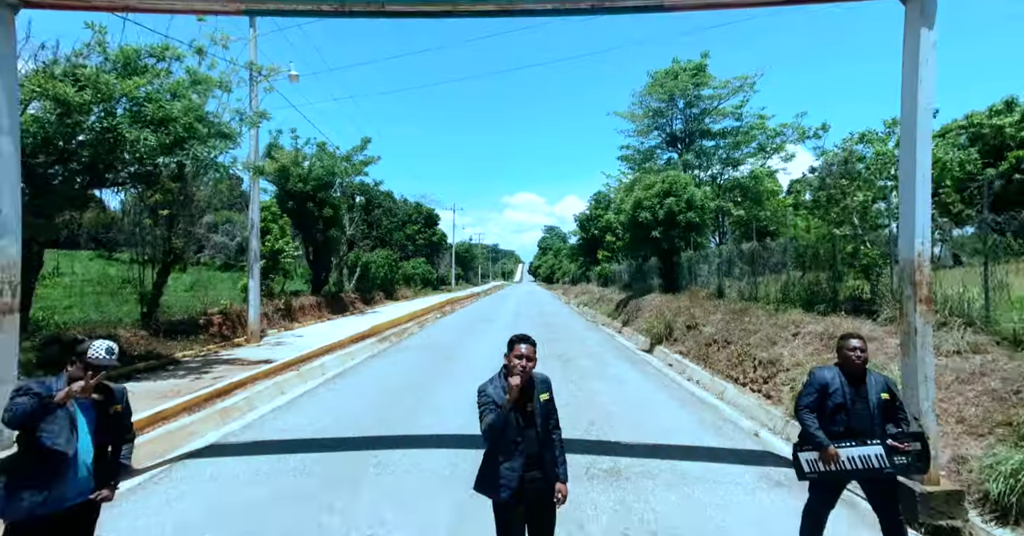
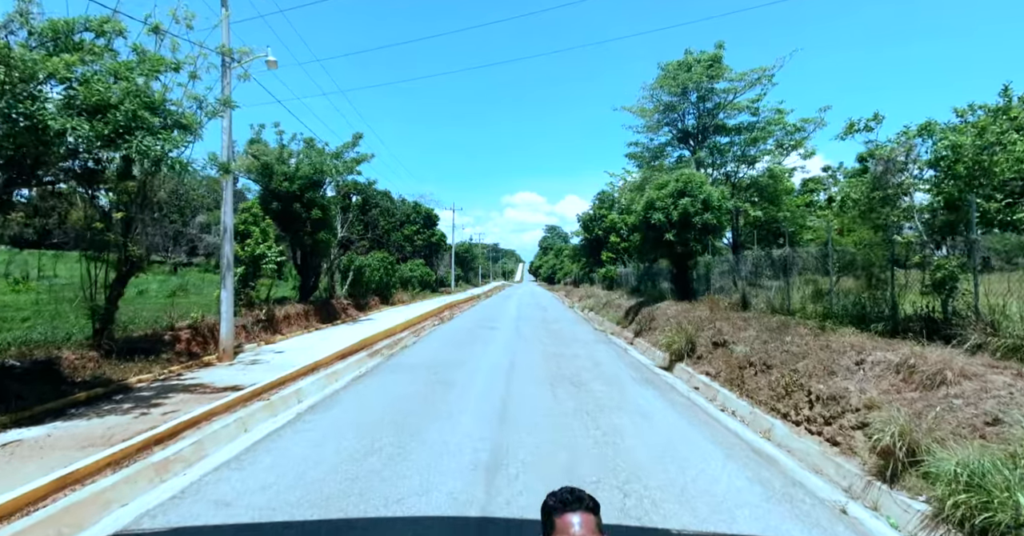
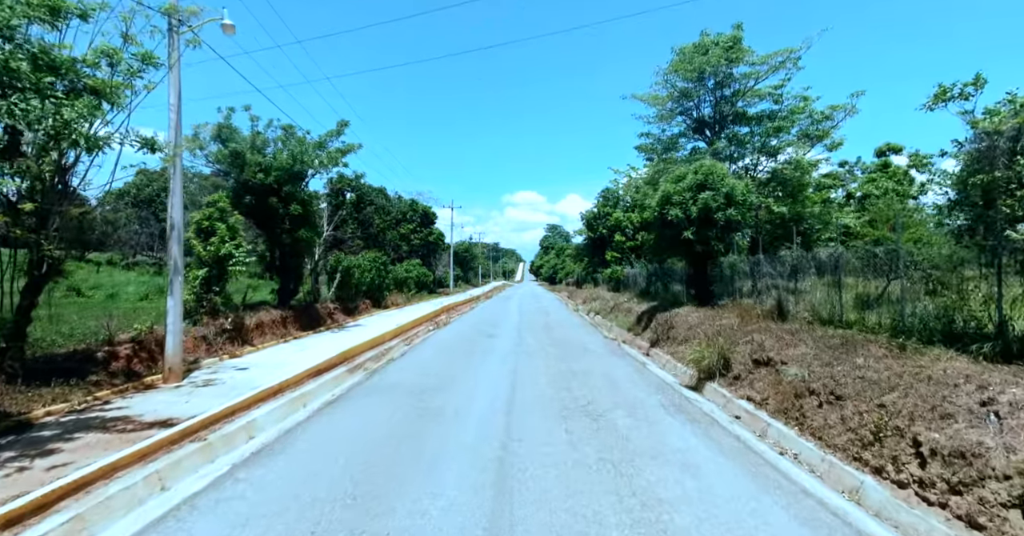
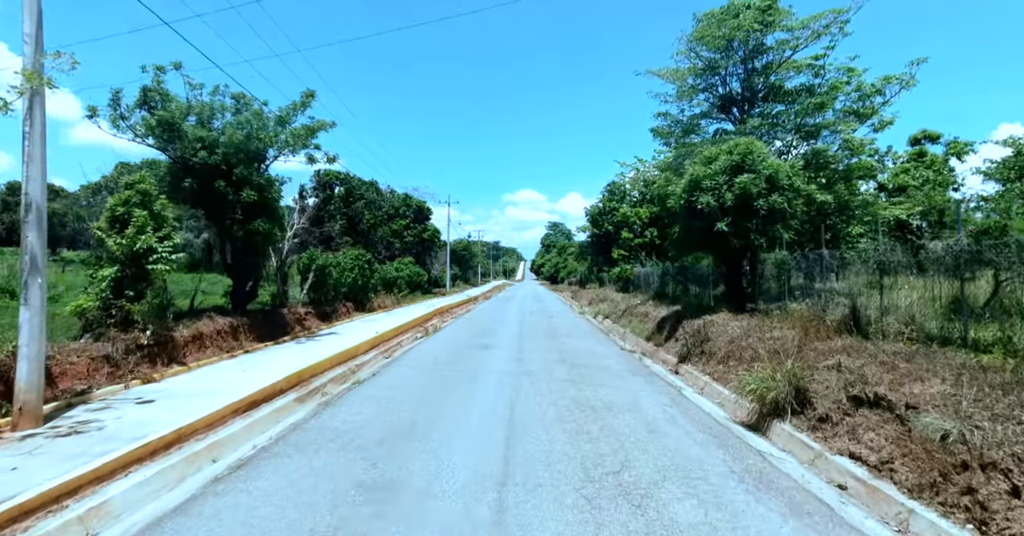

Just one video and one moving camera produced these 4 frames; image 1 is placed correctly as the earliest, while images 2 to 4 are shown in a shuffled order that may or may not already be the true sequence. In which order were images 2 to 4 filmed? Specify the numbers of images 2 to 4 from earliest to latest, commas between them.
2, 3, 4
